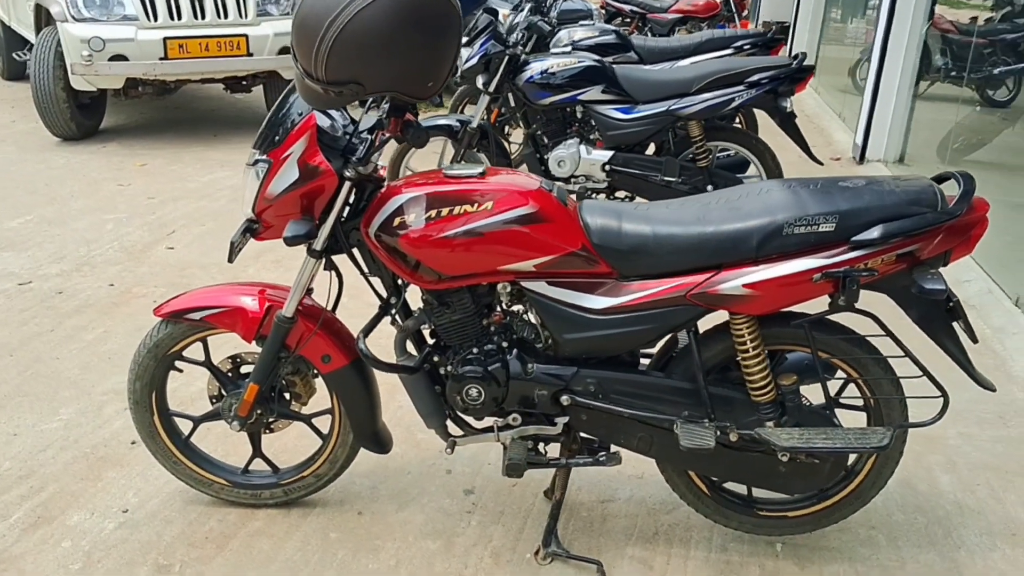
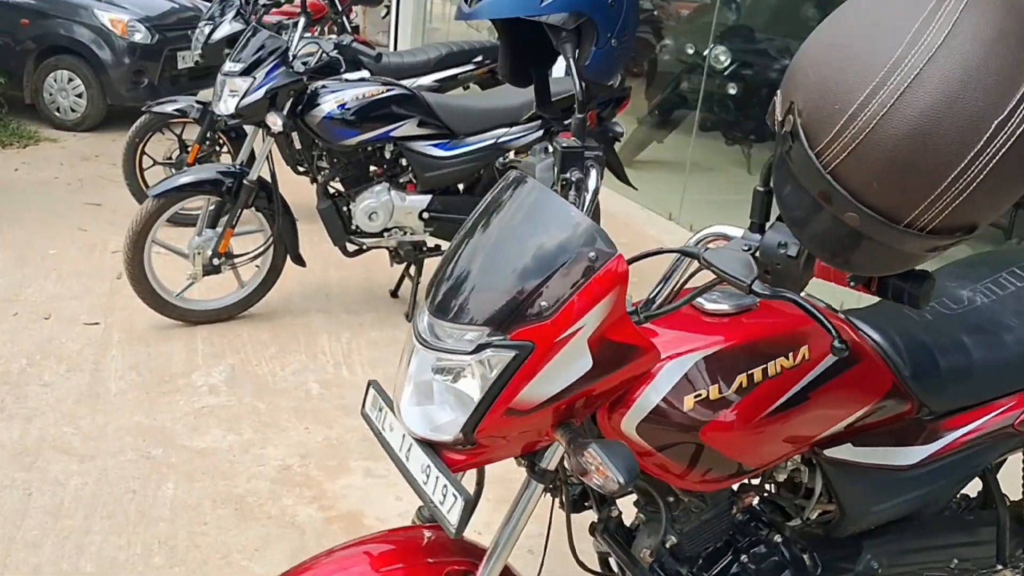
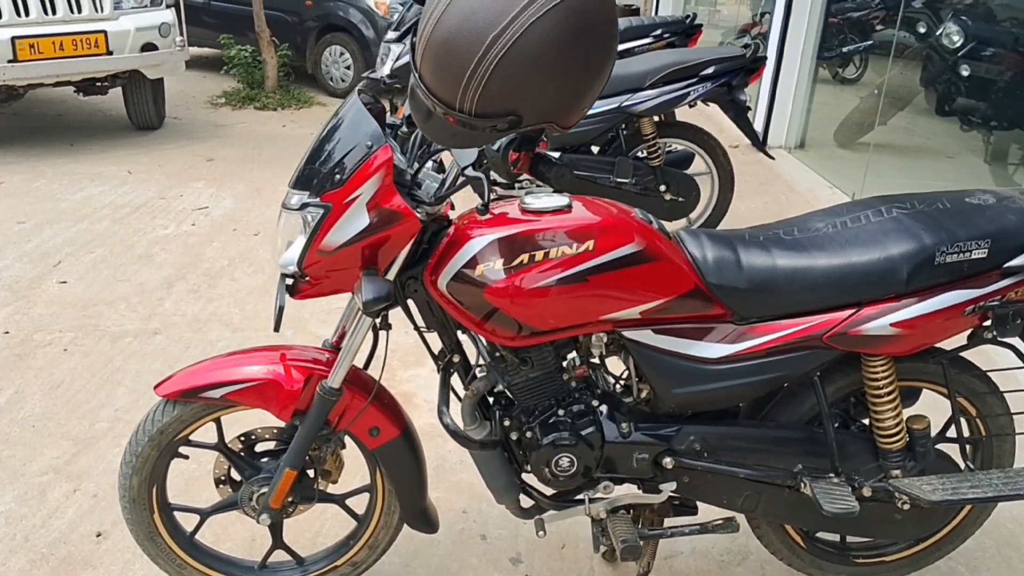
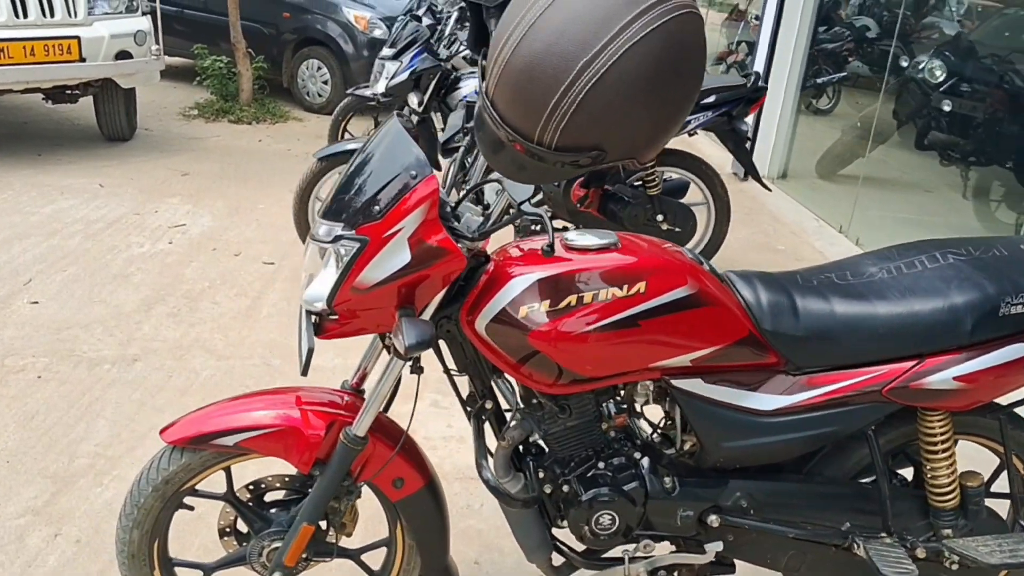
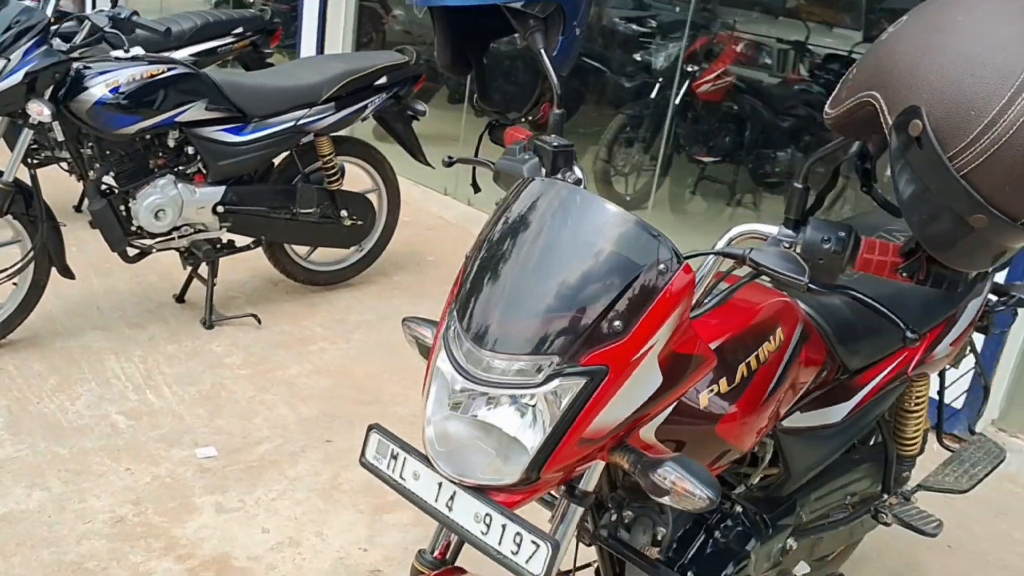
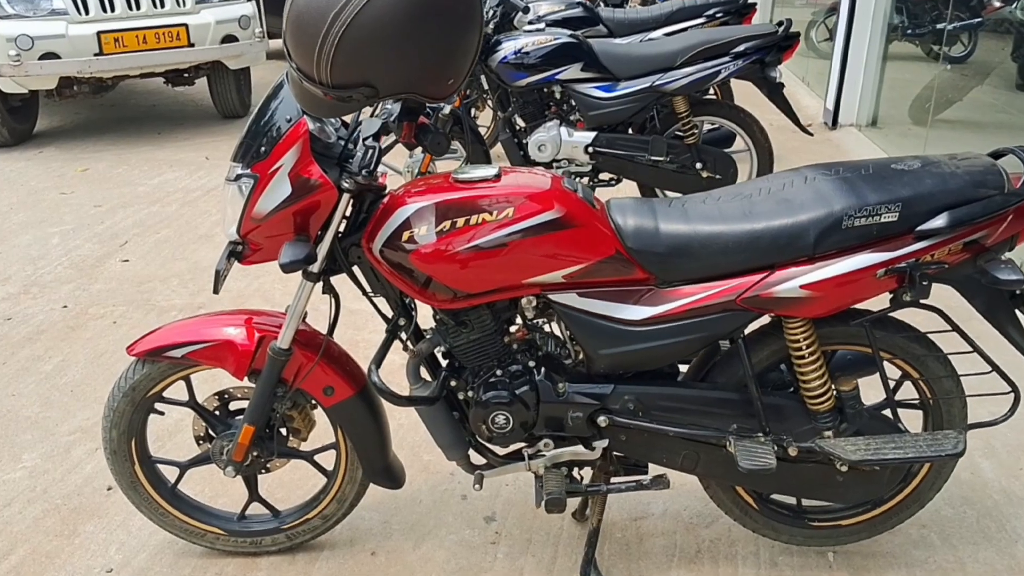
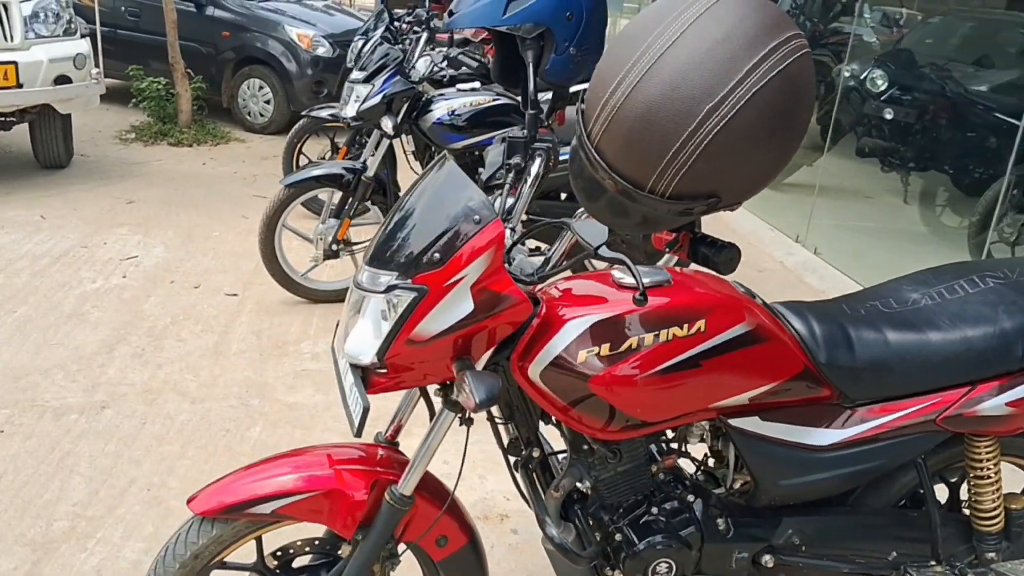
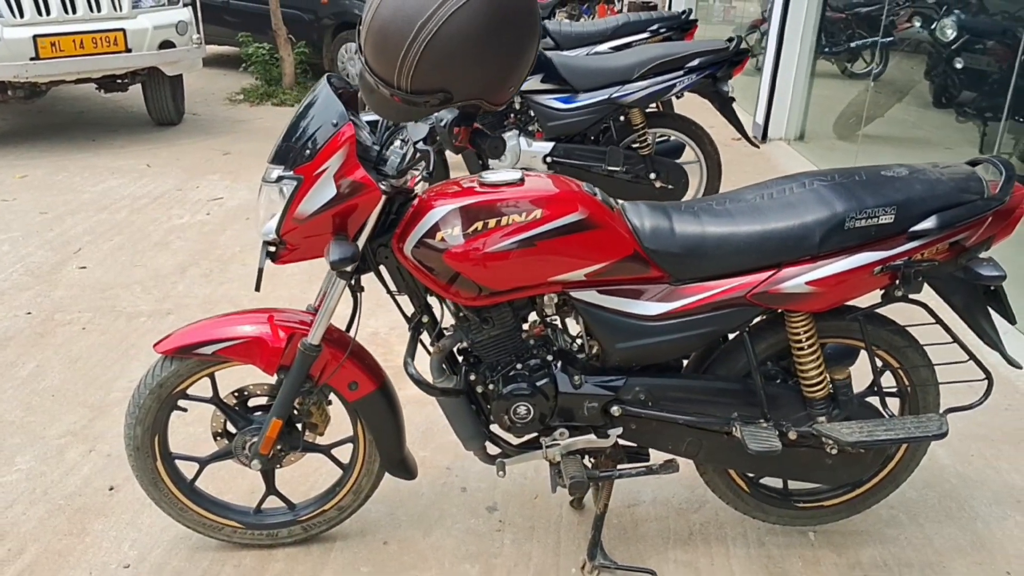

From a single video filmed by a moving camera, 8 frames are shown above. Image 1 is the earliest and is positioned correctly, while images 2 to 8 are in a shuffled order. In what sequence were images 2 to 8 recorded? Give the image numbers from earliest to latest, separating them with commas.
6, 8, 3, 4, 7, 2, 5
